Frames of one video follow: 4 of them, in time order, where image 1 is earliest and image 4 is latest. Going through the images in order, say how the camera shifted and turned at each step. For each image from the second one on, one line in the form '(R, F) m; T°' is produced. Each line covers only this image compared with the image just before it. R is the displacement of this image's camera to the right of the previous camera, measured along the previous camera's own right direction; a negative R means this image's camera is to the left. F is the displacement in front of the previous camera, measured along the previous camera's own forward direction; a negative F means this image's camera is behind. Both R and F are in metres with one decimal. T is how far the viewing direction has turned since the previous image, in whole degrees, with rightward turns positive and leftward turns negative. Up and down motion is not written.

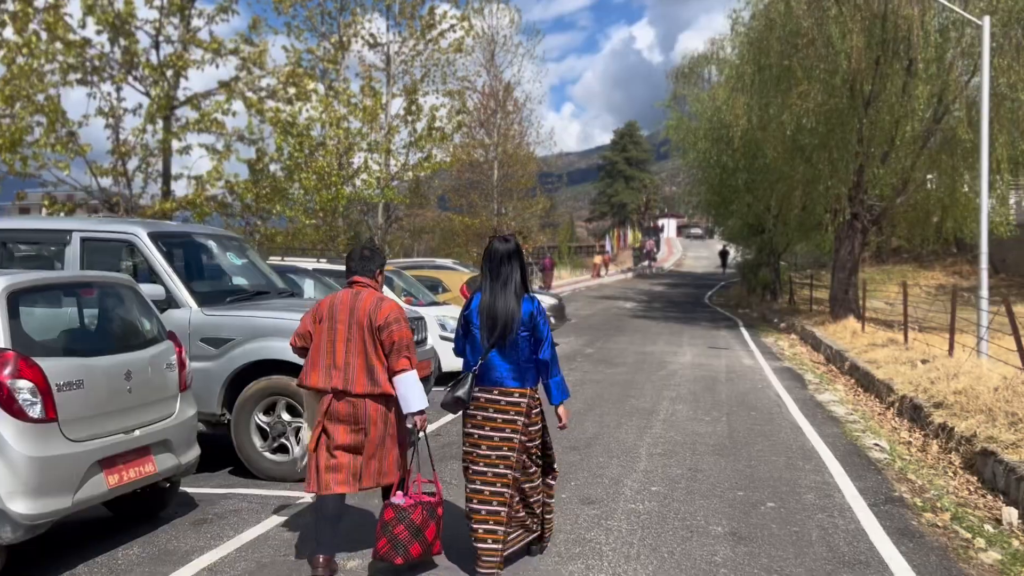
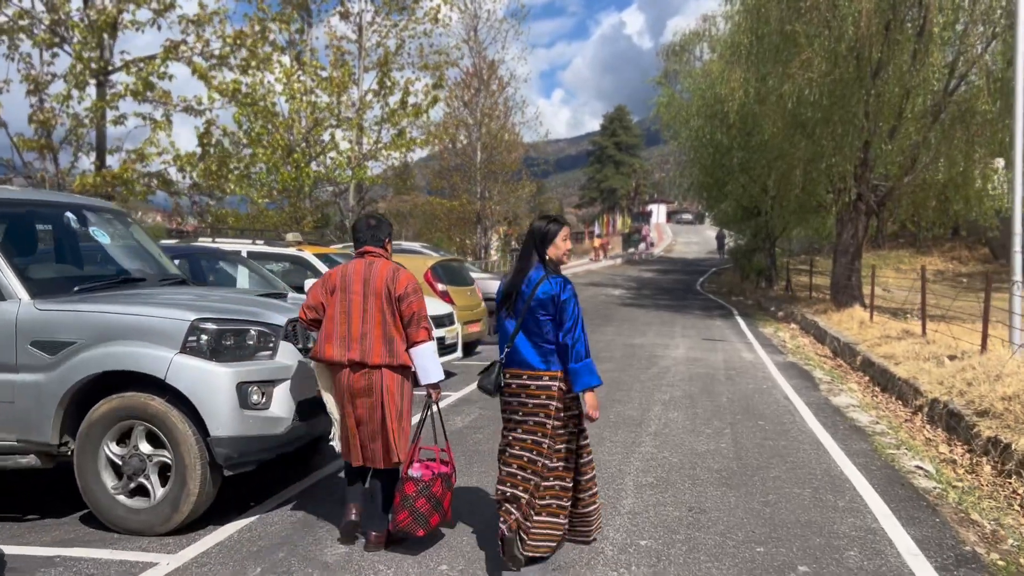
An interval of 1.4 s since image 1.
(+0.3, +1.6) m; +1°
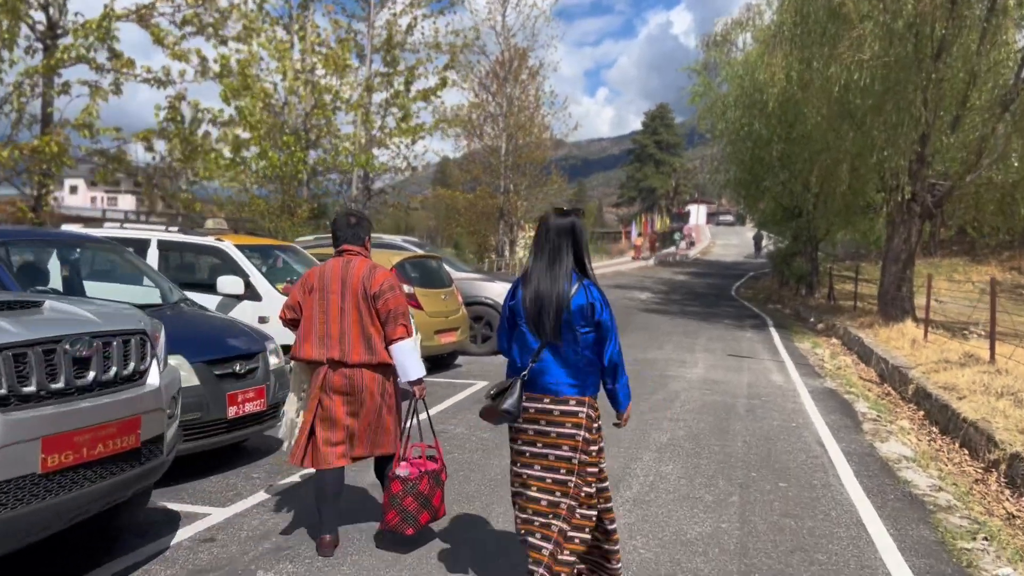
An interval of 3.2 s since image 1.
(+0.7, +1.9) m; -3°
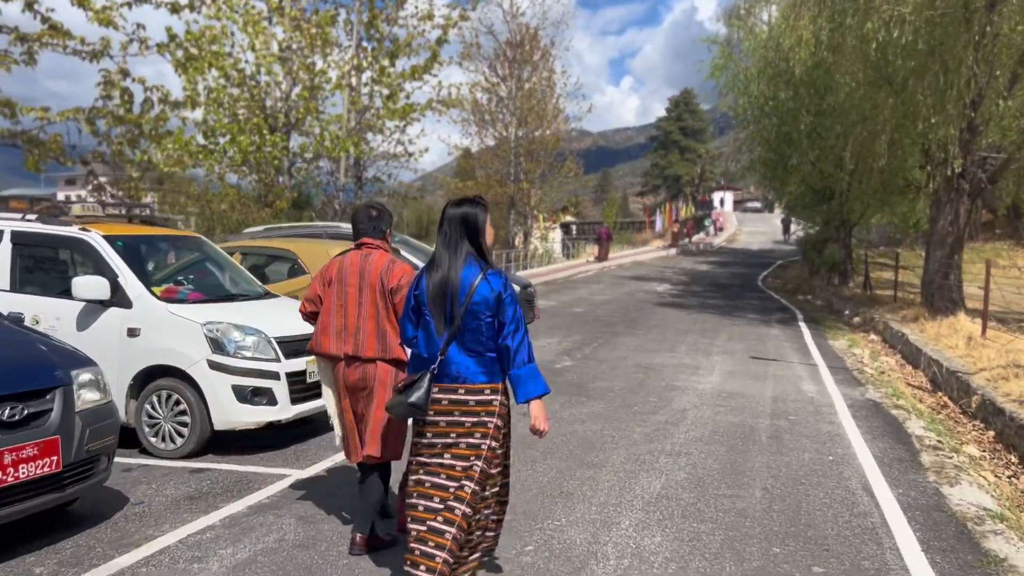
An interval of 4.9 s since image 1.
(+0.6, +1.9) m; -2°
